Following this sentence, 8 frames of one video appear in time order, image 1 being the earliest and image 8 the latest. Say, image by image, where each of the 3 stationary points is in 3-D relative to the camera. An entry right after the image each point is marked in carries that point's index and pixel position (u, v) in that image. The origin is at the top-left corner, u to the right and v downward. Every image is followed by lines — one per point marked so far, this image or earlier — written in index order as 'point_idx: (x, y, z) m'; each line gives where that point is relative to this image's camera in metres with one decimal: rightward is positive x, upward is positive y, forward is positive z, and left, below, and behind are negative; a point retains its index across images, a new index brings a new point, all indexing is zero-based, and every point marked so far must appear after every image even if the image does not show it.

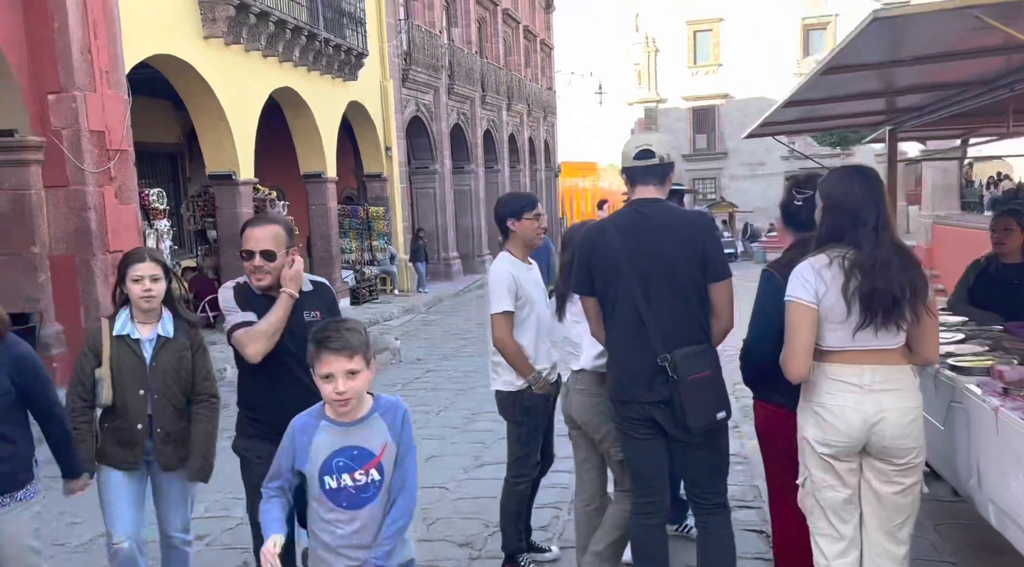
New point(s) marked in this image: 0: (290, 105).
0: (-3.4, +2.8, +15.2) m
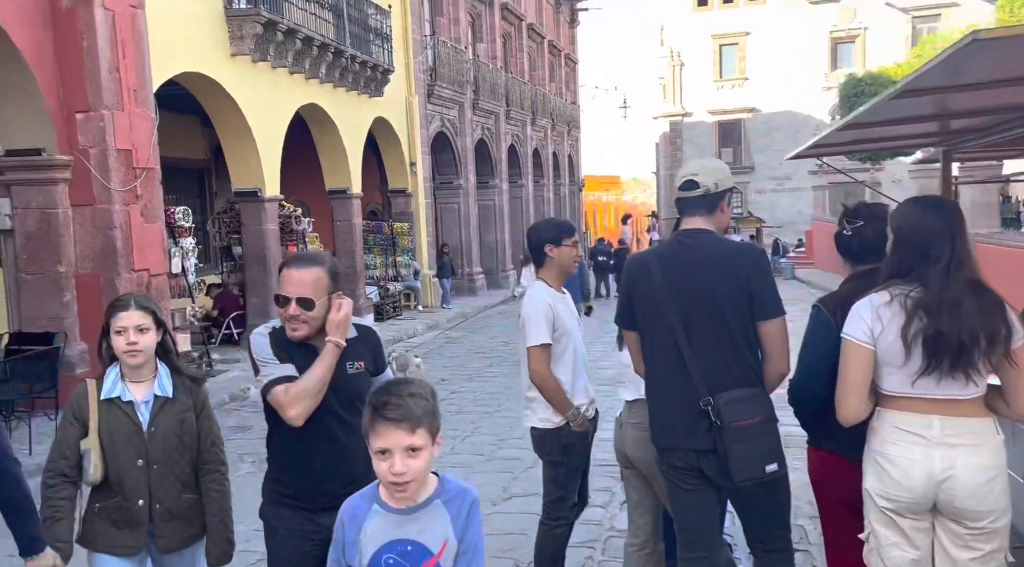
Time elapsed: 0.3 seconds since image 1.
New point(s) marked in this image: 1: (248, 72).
0: (-3.0, +2.5, +15.2) m
1: (-3.3, +2.6, +12.4) m
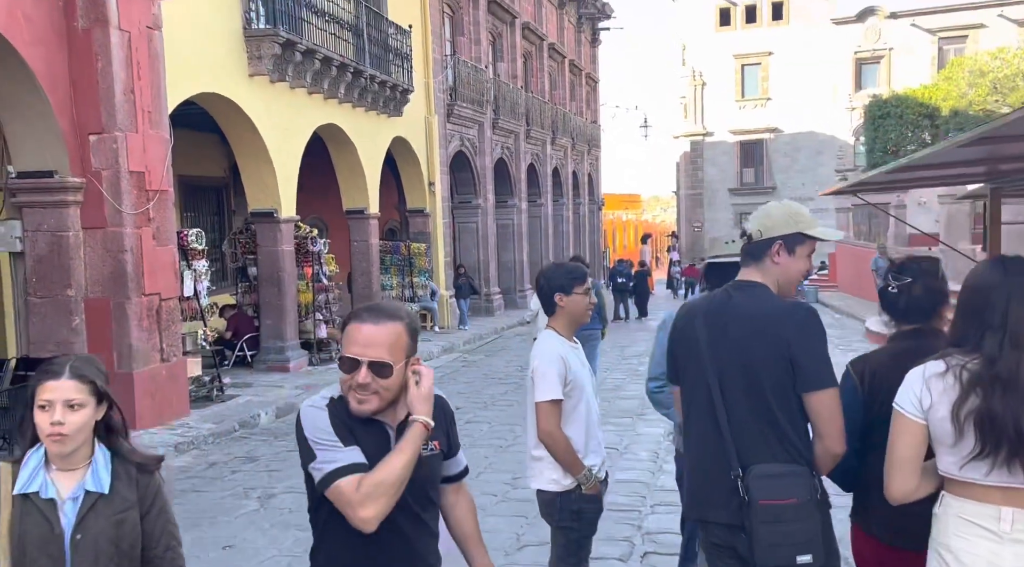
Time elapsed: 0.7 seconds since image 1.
0: (-2.7, +2.2, +15.1) m
1: (-3.1, +2.4, +12.3) m
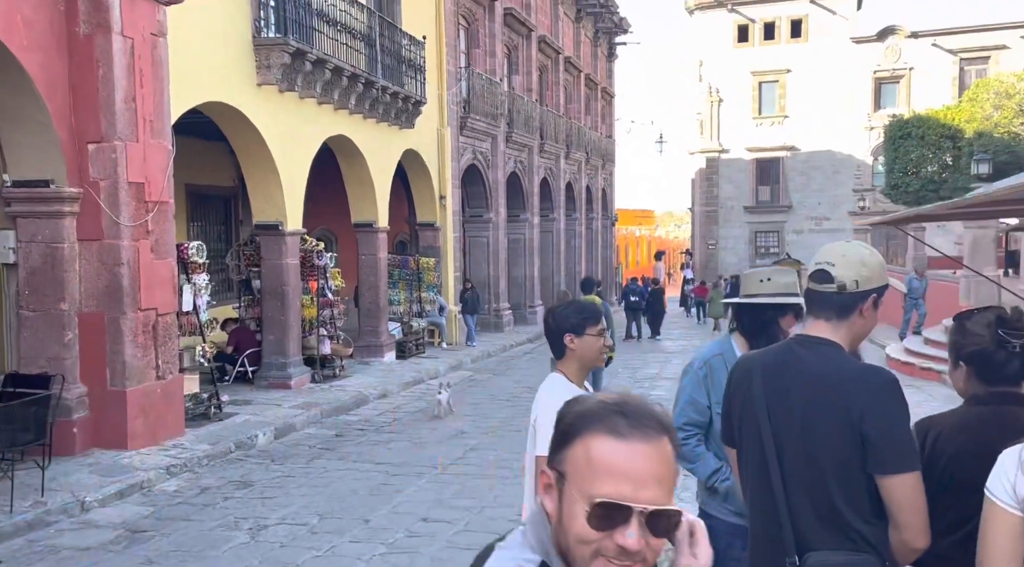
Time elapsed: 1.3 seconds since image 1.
0: (-2.5, +2.0, +14.8) m
1: (-2.9, +2.2, +12.0) m
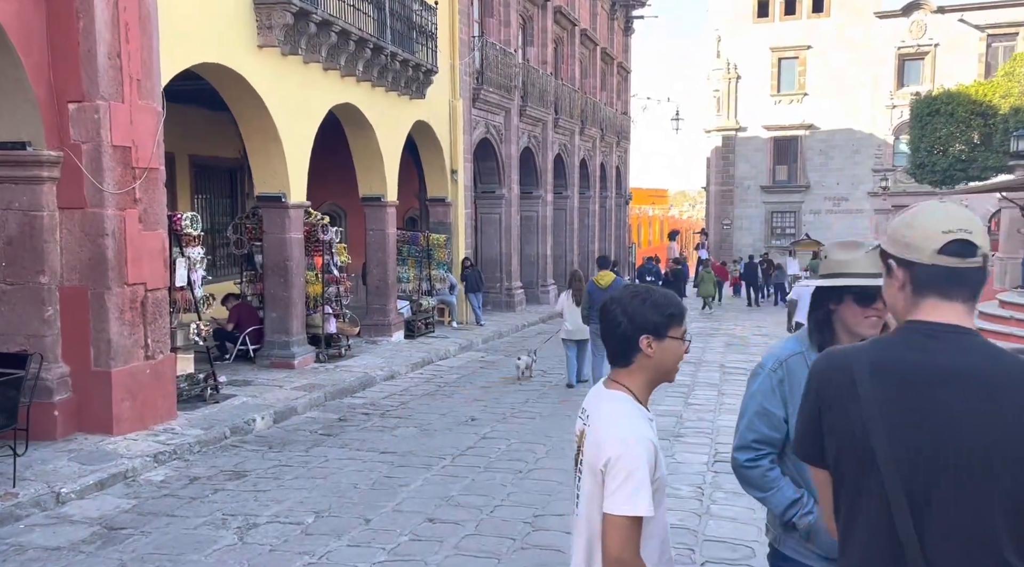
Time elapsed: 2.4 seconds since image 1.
0: (-2.3, +2.3, +14.2) m
1: (-2.7, +2.5, +11.3) m
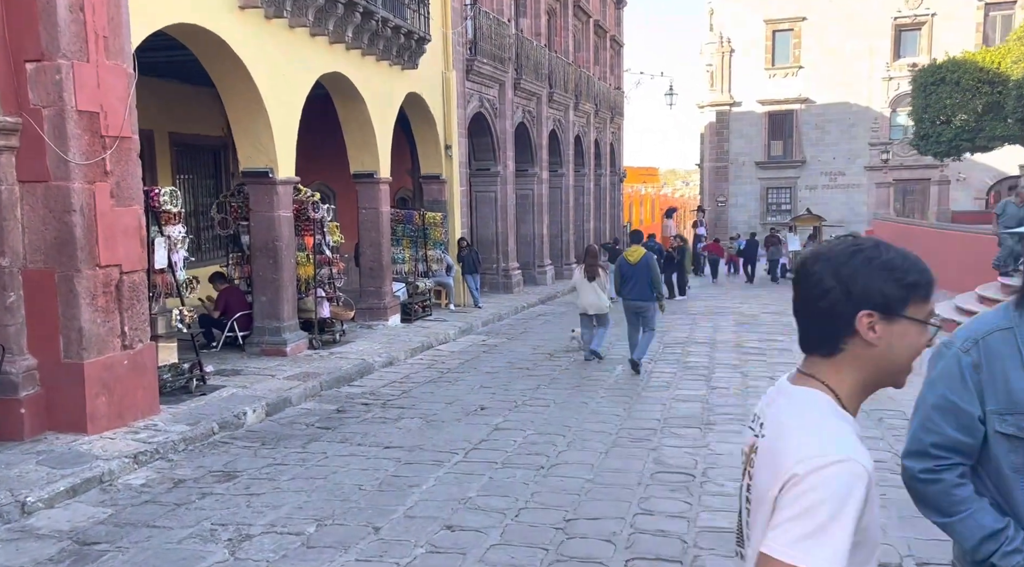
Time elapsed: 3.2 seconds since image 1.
0: (-2.3, +2.6, +13.3) m
1: (-2.7, +2.7, +10.5) m
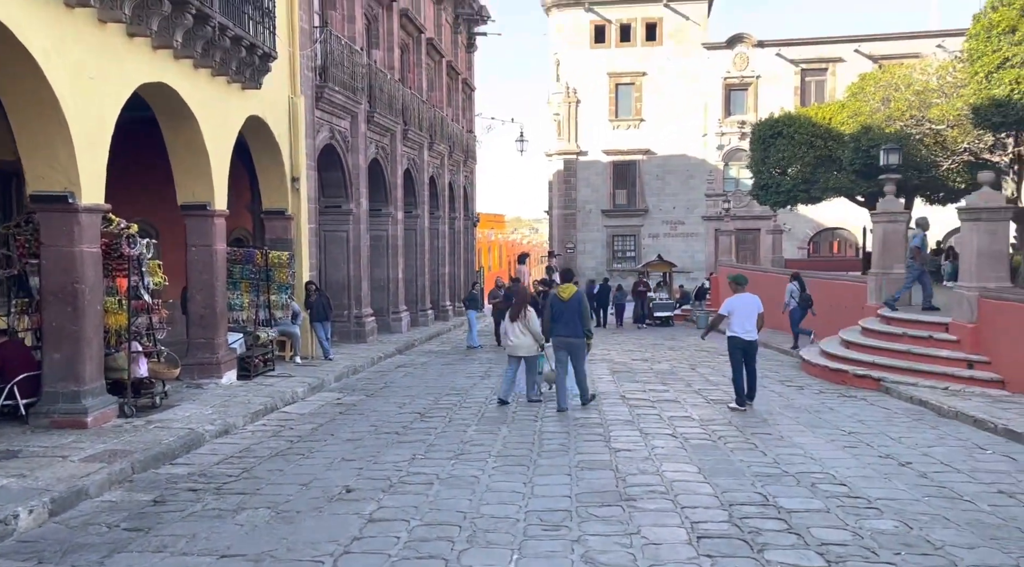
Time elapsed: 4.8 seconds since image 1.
0: (-3.9, +2.0, +11.3) m
1: (-3.8, +2.2, +8.4) m
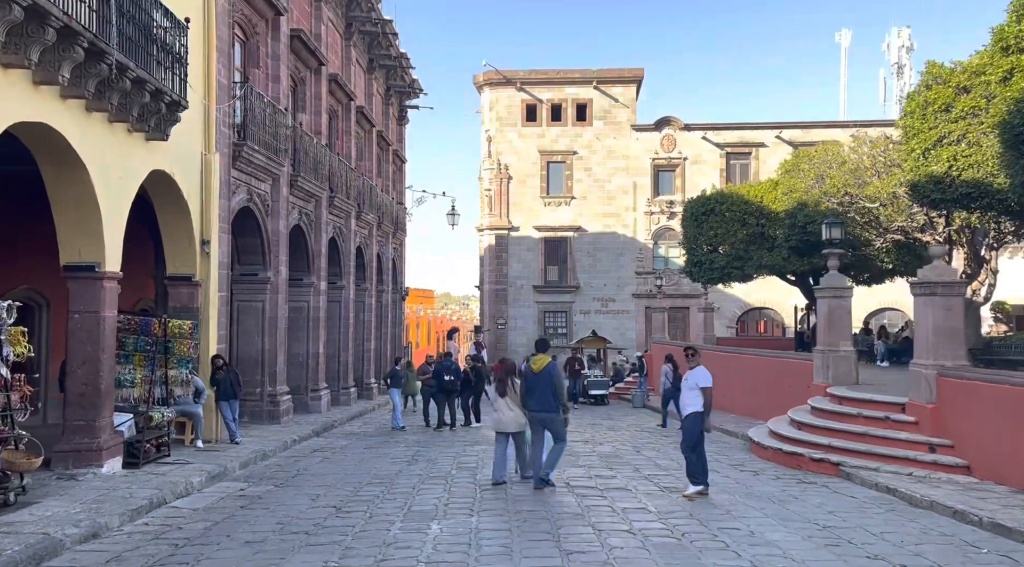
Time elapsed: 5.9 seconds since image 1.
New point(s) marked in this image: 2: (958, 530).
0: (-4.6, +1.3, +9.8) m
1: (-4.3, +1.8, +7.0) m
2: (+4.4, -2.4, +9.8) m
